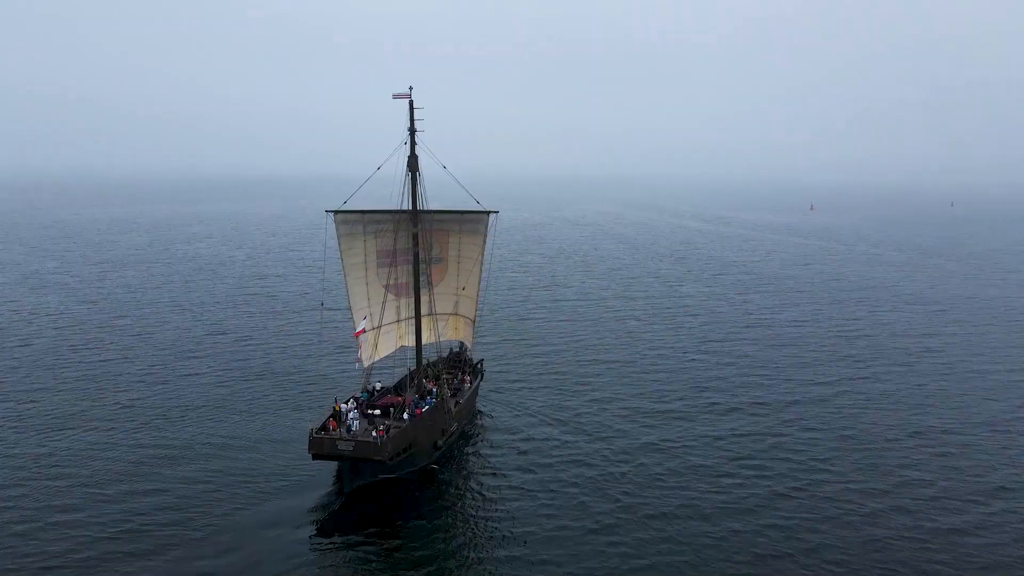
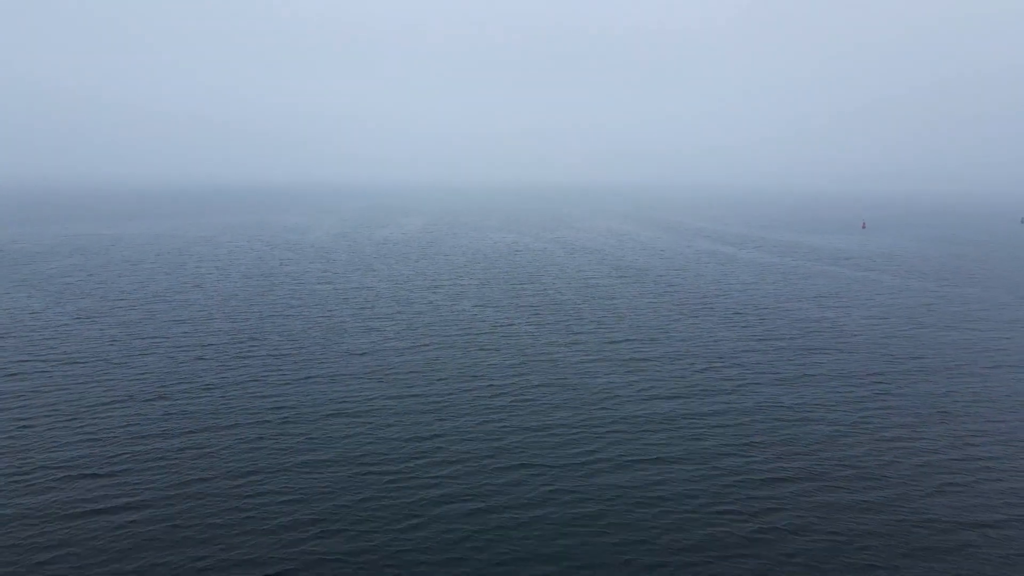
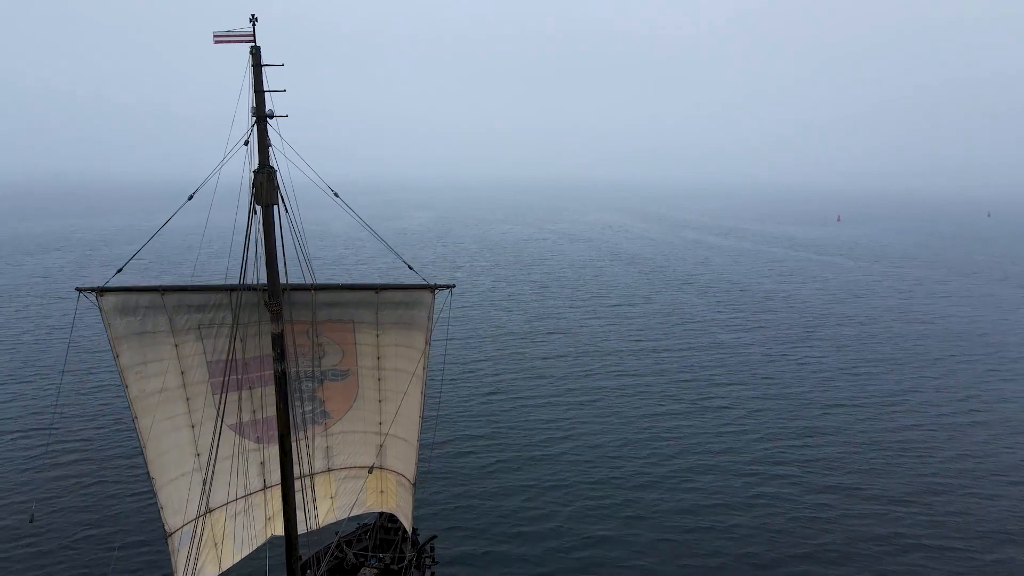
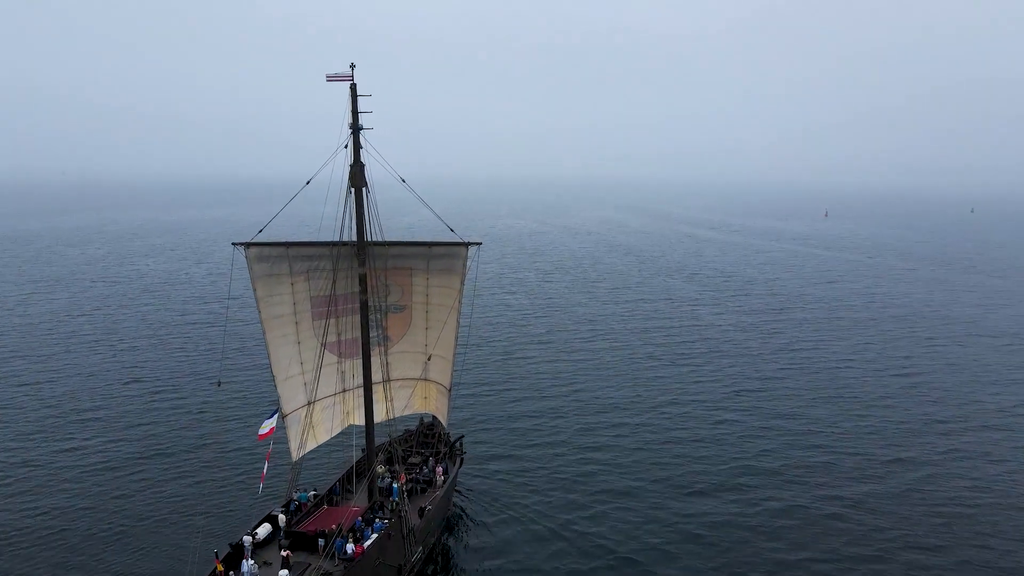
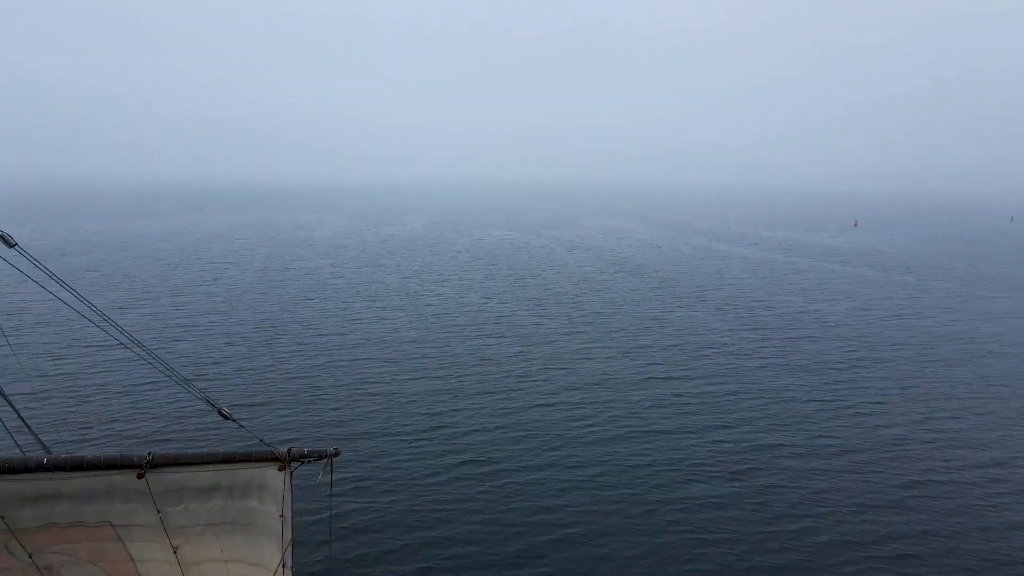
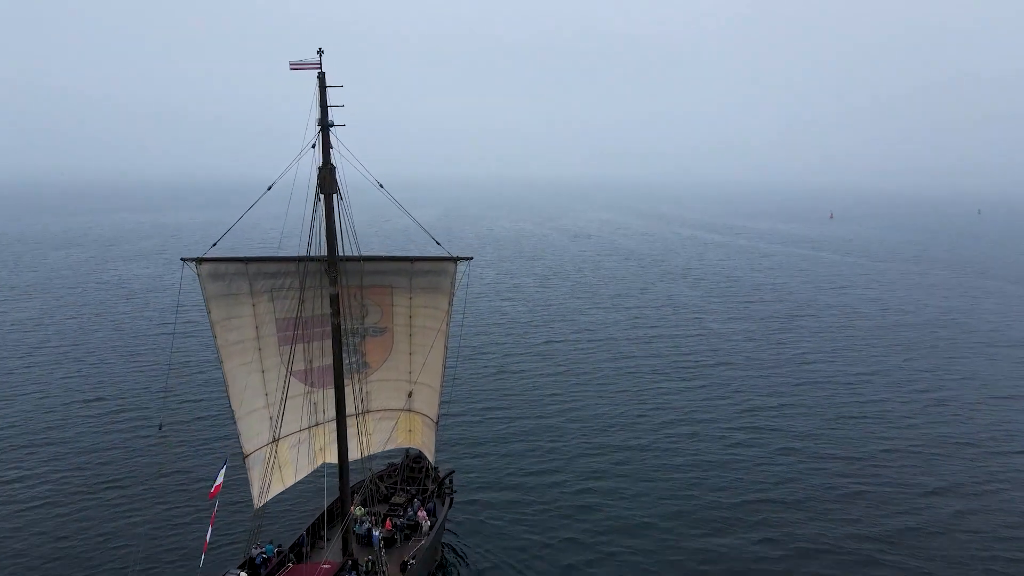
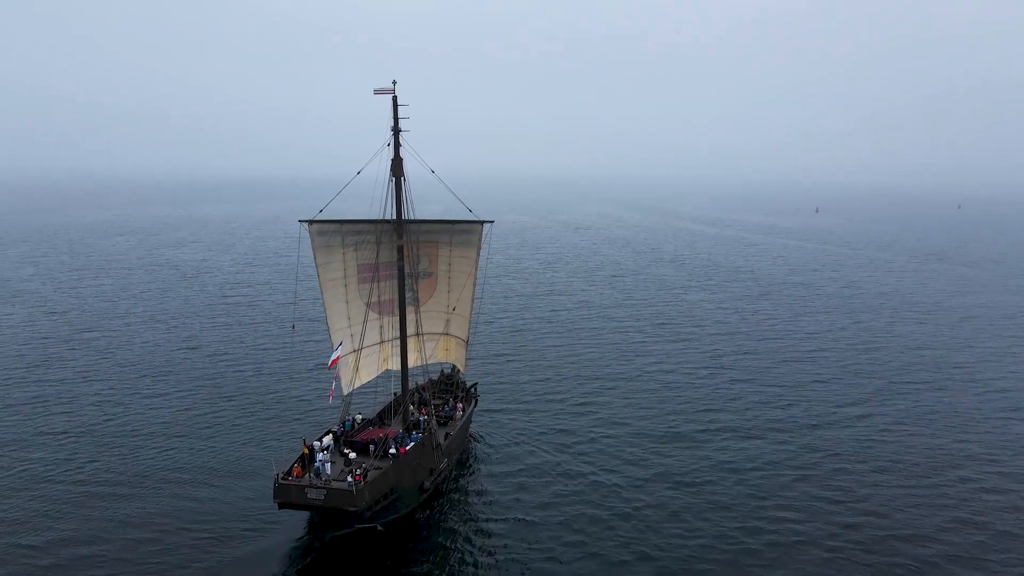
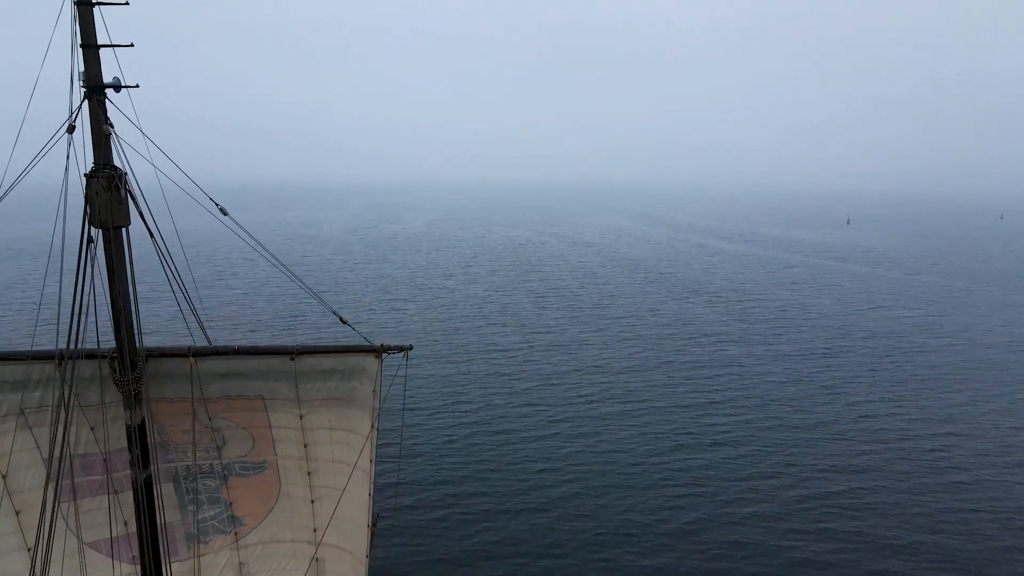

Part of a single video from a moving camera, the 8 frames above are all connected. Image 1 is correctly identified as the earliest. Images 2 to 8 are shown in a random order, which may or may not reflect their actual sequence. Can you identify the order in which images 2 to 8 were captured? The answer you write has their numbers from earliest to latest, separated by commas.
7, 4, 6, 3, 8, 5, 2
